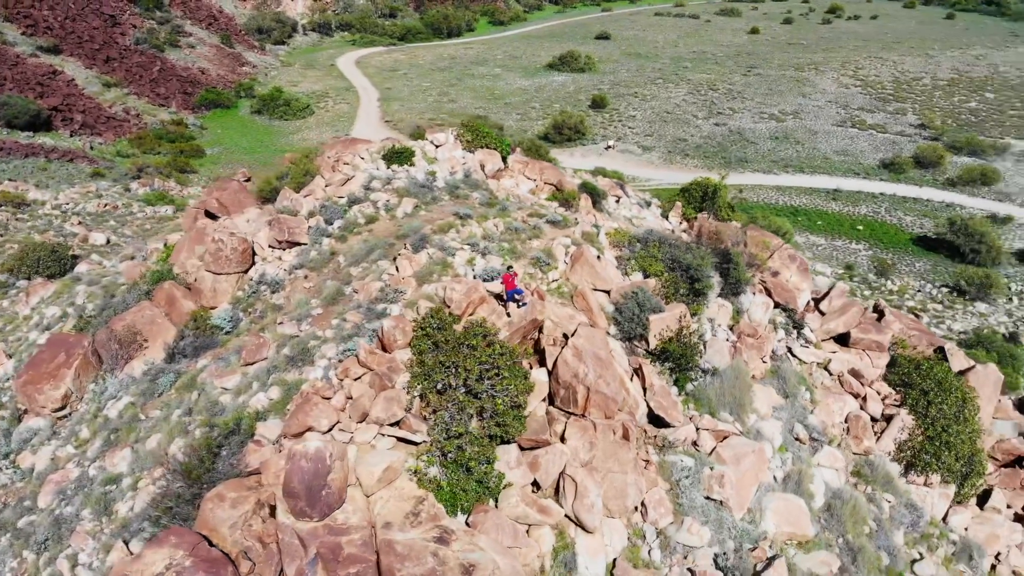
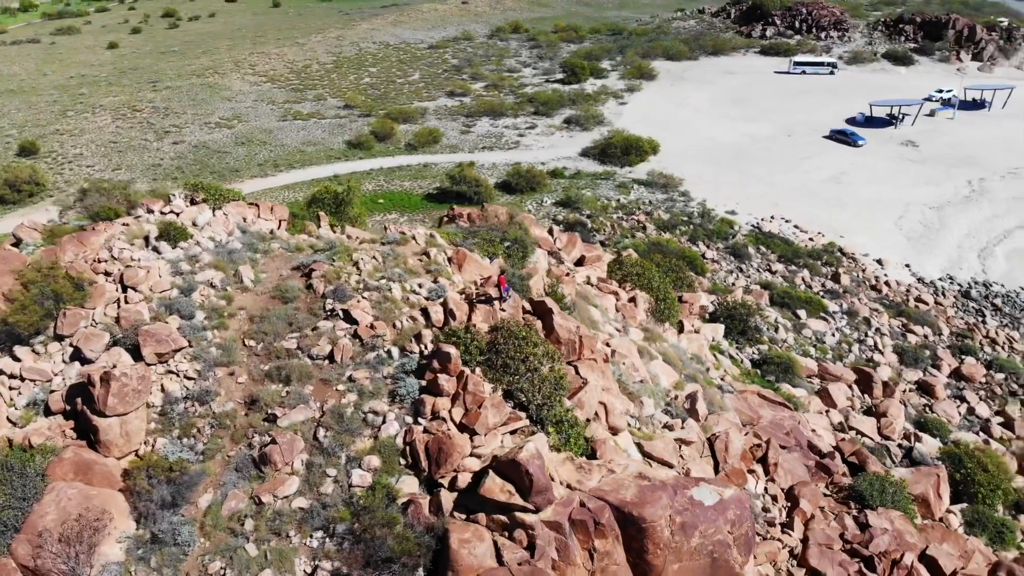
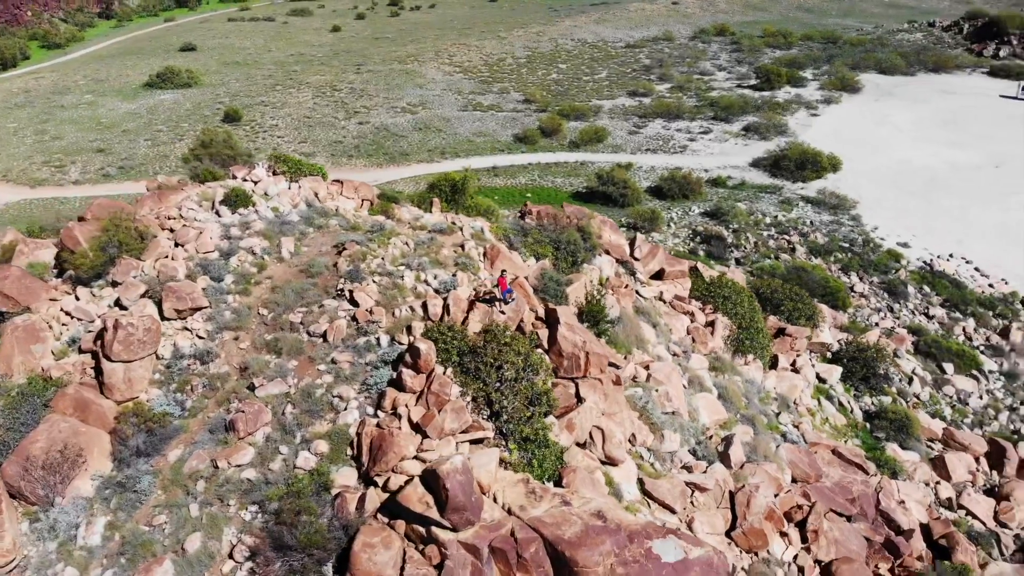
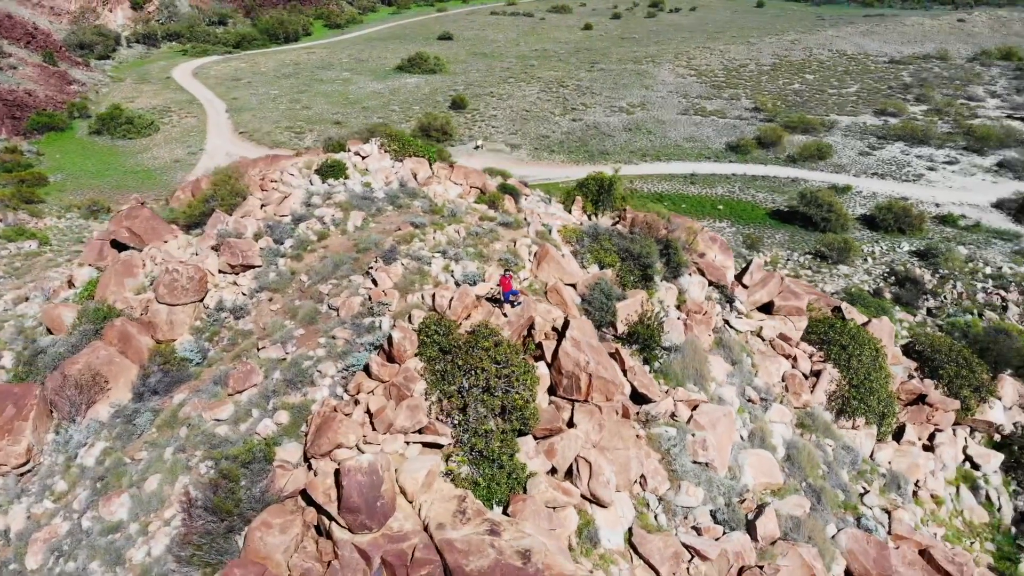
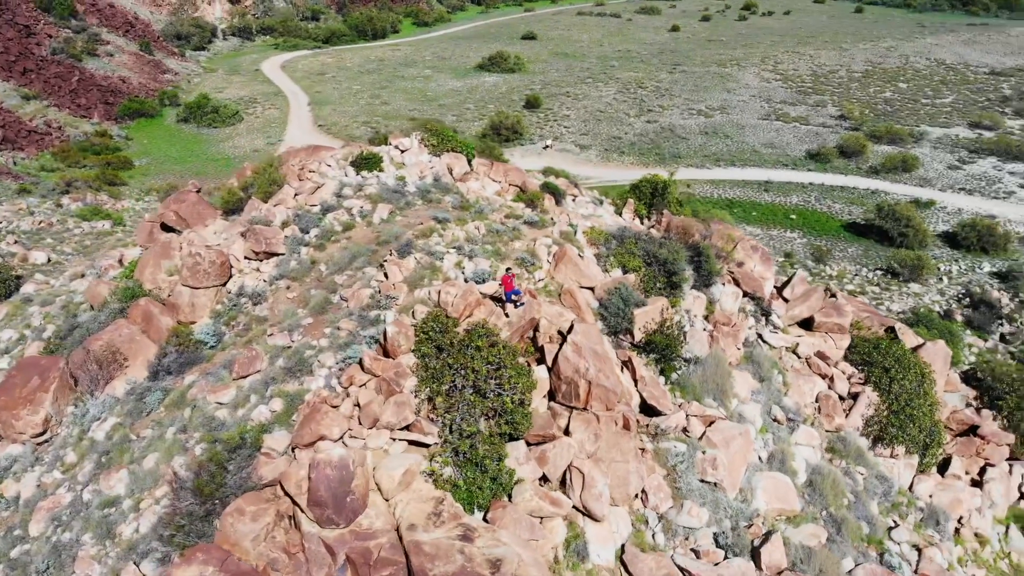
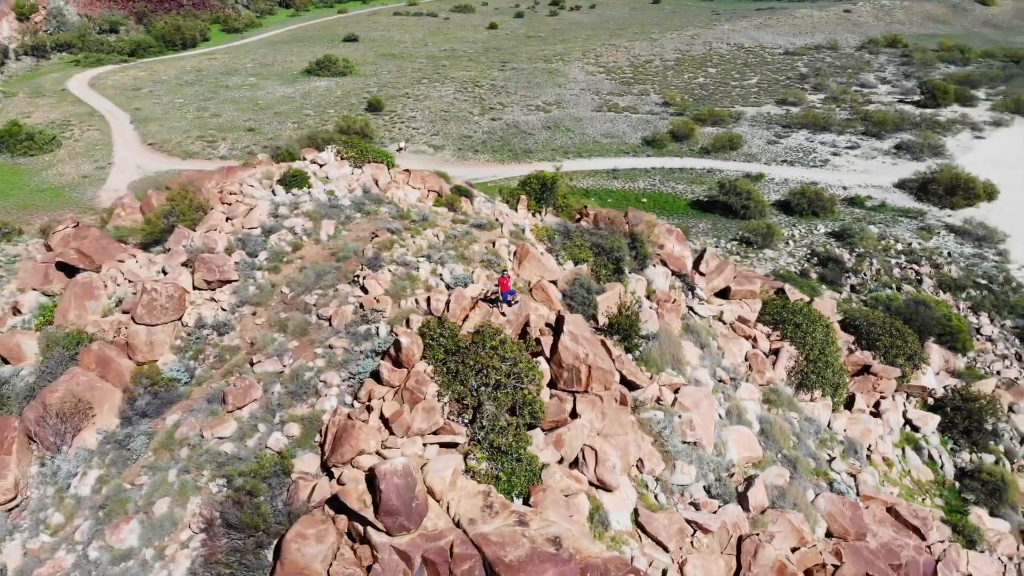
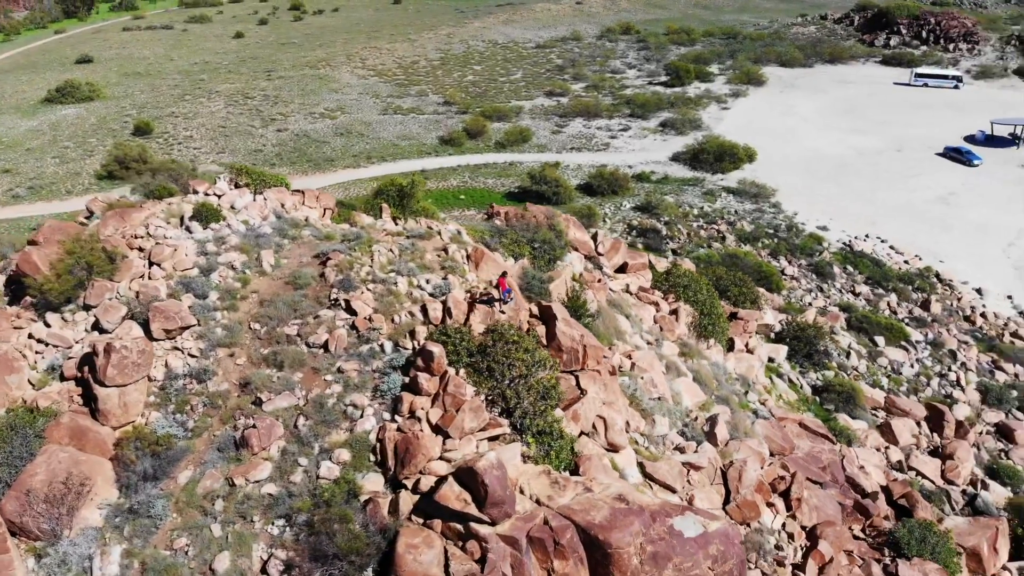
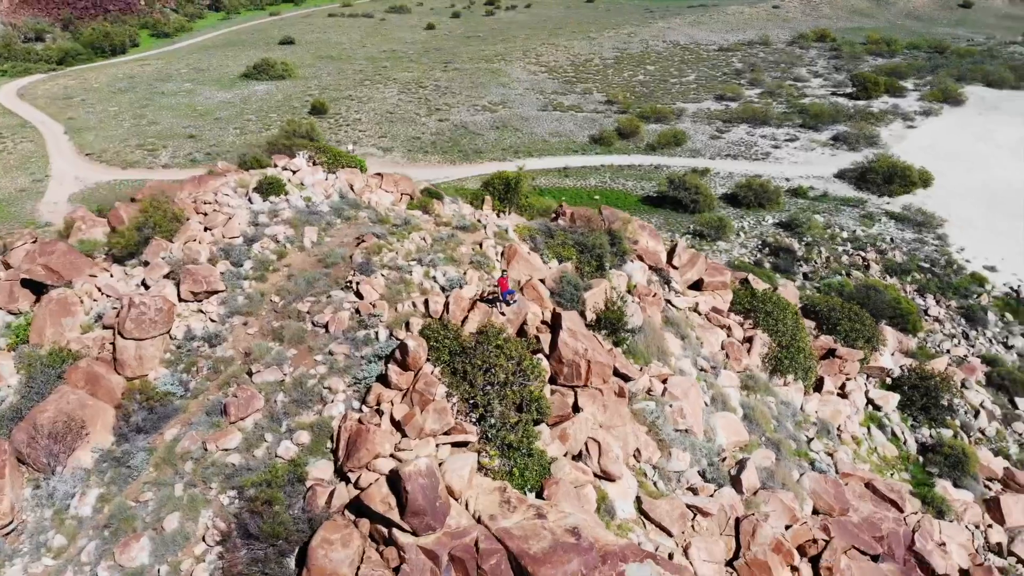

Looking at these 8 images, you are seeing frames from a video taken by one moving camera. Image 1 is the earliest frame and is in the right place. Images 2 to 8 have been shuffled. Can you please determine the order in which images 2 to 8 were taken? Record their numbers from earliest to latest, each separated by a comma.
5, 4, 6, 8, 3, 7, 2
